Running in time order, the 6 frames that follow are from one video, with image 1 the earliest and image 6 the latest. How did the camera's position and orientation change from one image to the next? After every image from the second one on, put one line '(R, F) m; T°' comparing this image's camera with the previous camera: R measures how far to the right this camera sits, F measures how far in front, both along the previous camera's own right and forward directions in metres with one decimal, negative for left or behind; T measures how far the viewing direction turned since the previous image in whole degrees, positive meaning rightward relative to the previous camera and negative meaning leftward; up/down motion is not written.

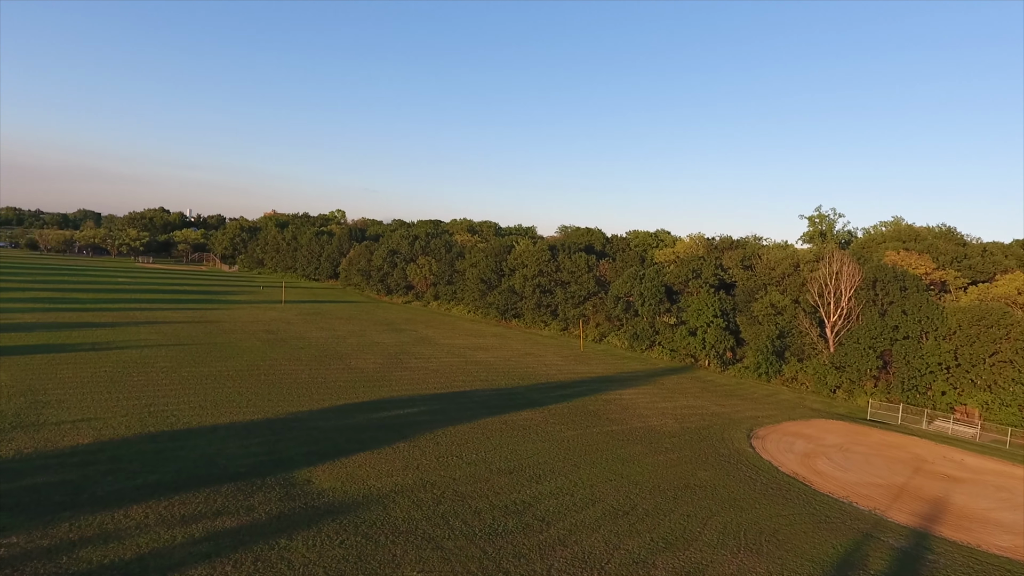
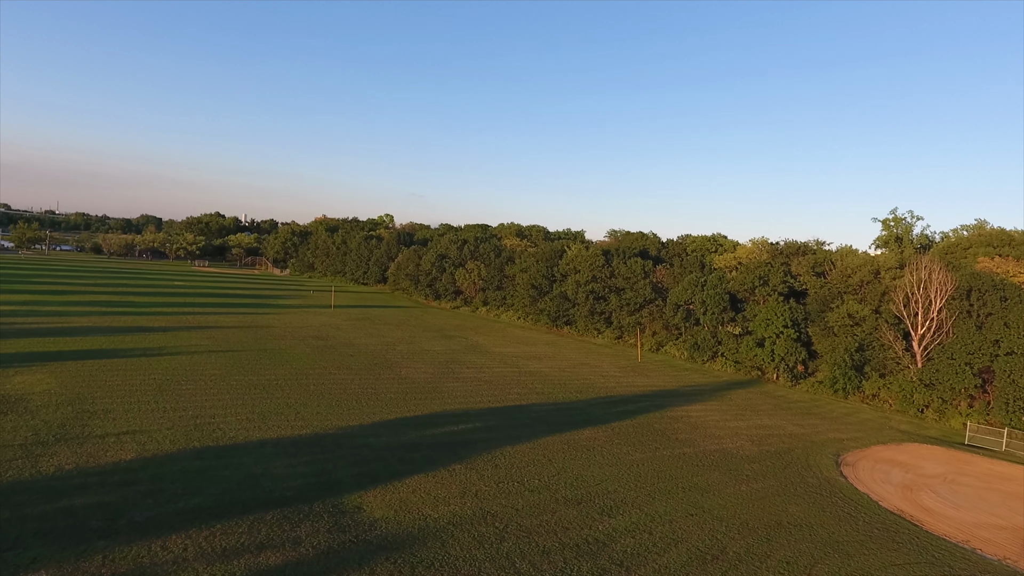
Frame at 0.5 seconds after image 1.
(-0.6, +1.5) m; -4°
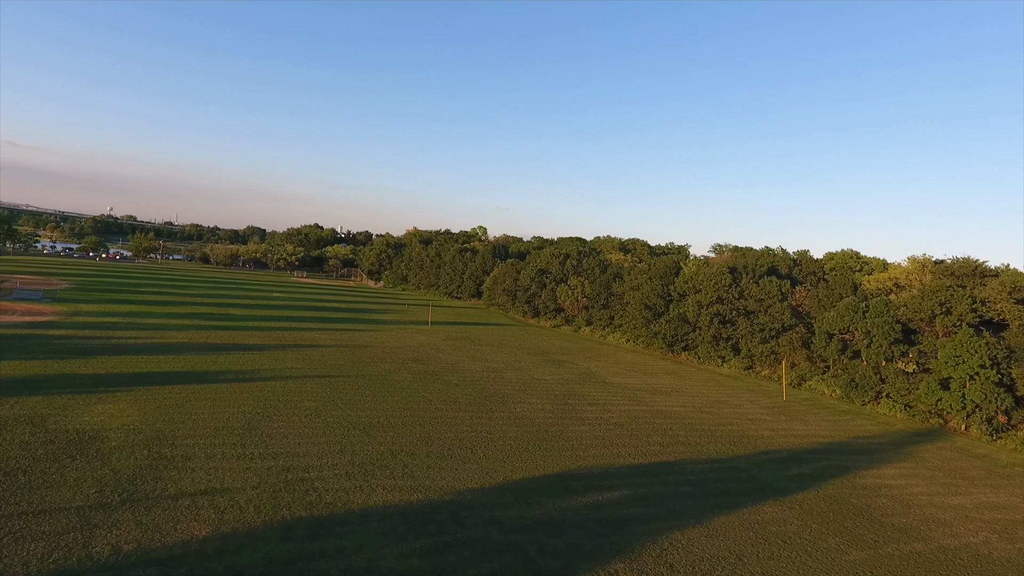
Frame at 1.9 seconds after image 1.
(-2.0, +4.0) m; -8°
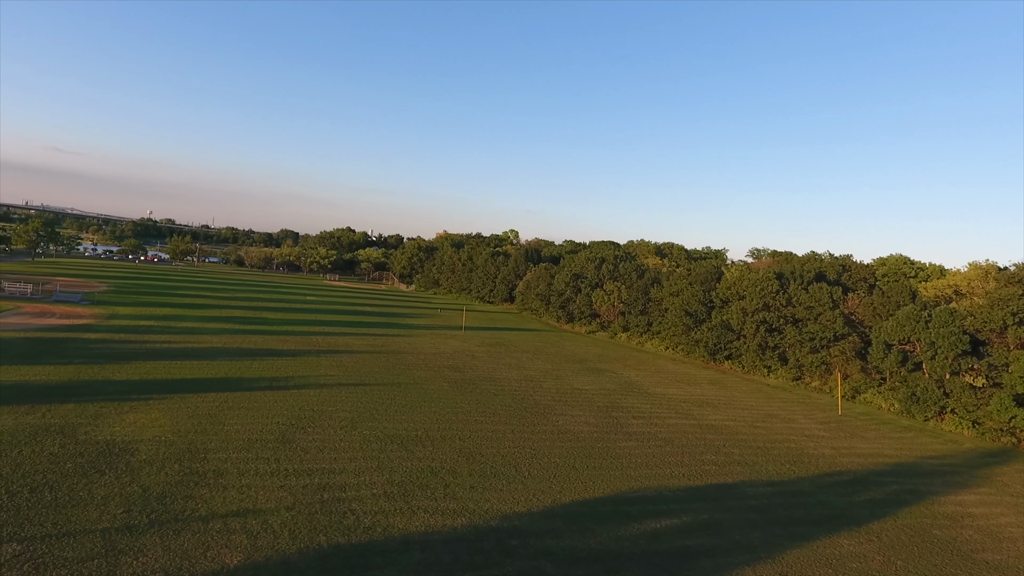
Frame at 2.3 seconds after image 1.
(-0.5, +1.1) m; -3°
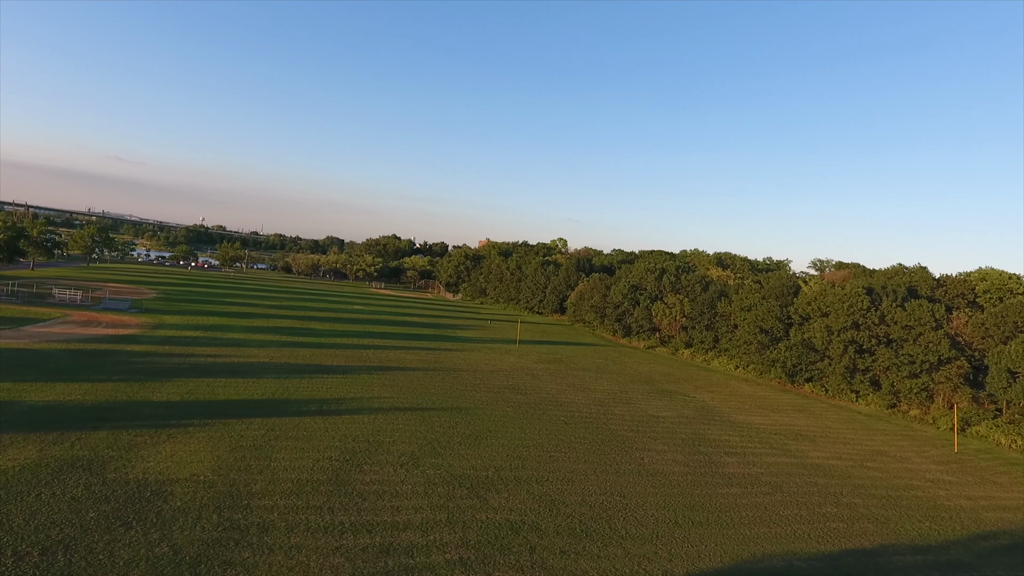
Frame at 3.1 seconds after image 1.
(-1.3, +2.6) m; -4°
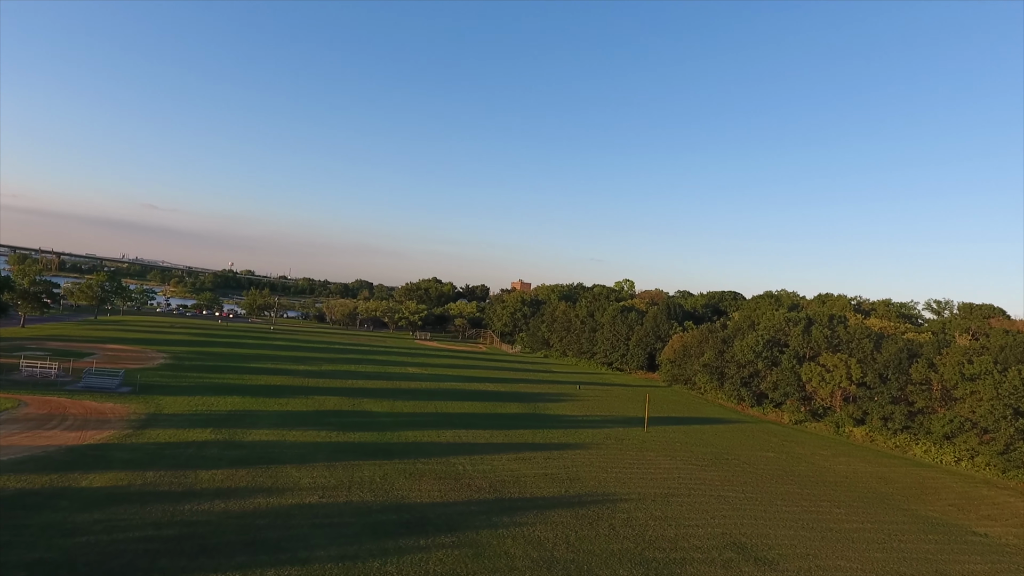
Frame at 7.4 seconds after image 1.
(-5.2, +11.6) m; -2°
